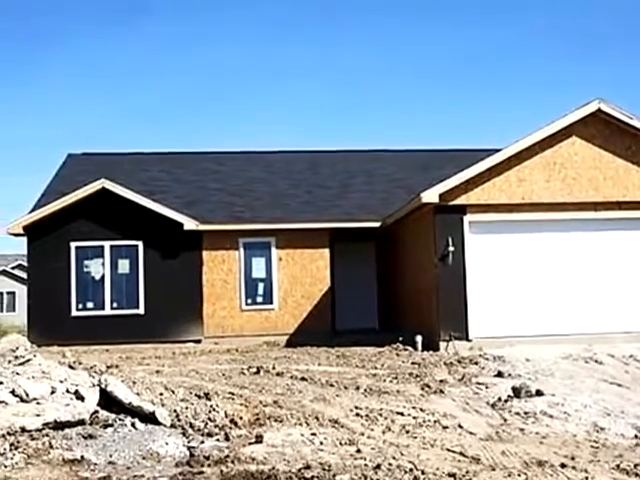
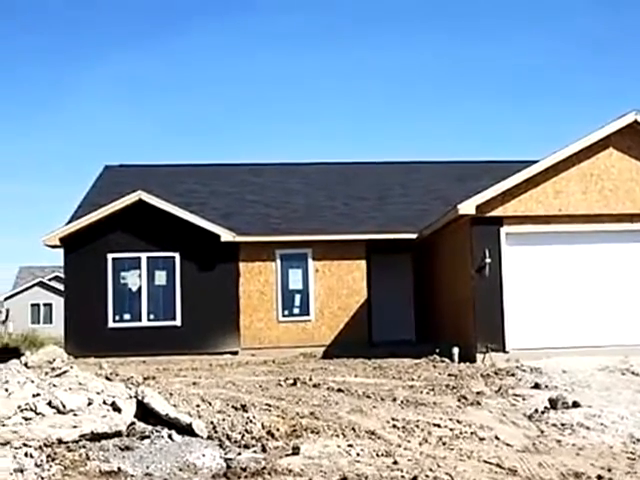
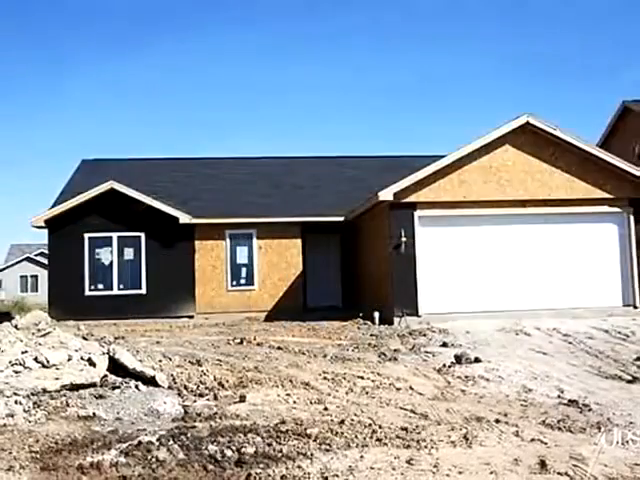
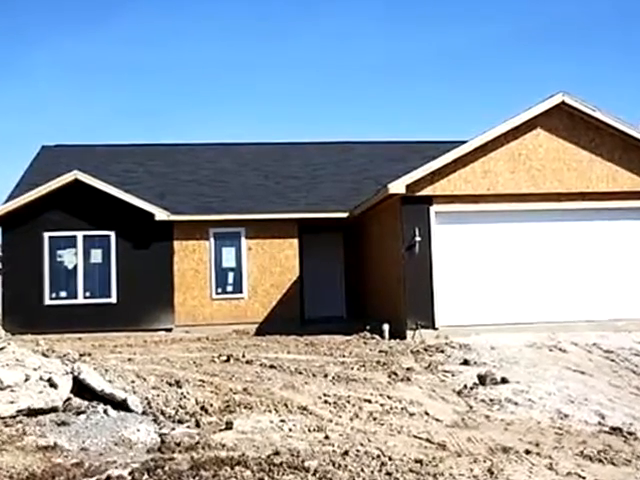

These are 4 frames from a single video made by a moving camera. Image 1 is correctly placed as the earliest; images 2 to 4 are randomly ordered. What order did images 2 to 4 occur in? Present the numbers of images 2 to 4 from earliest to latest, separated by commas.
2, 3, 4
